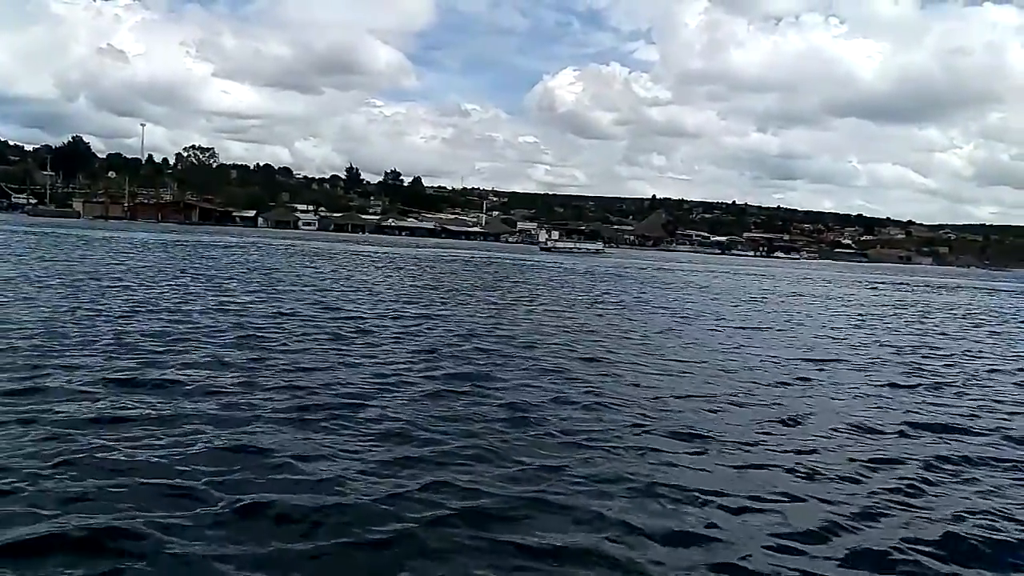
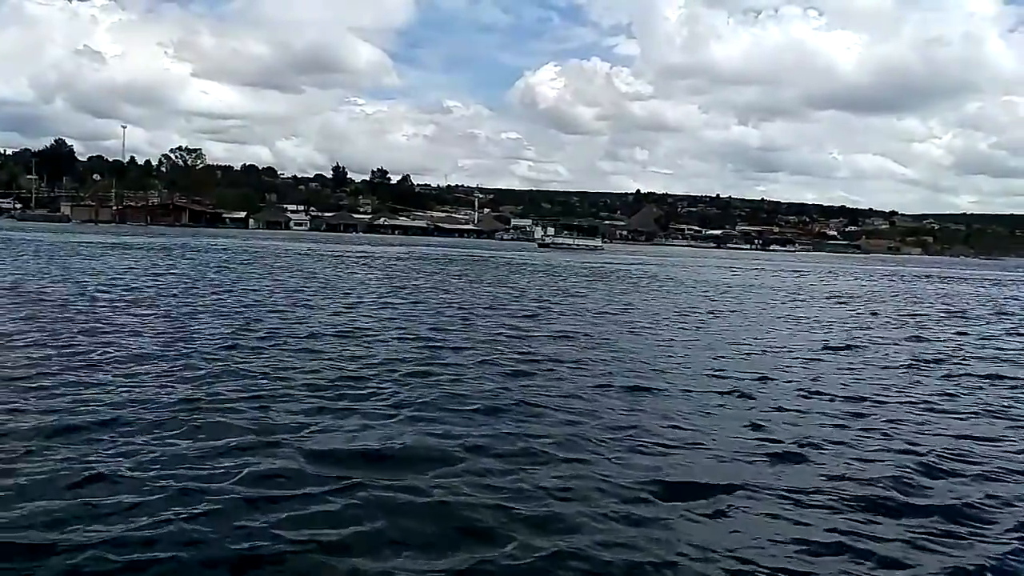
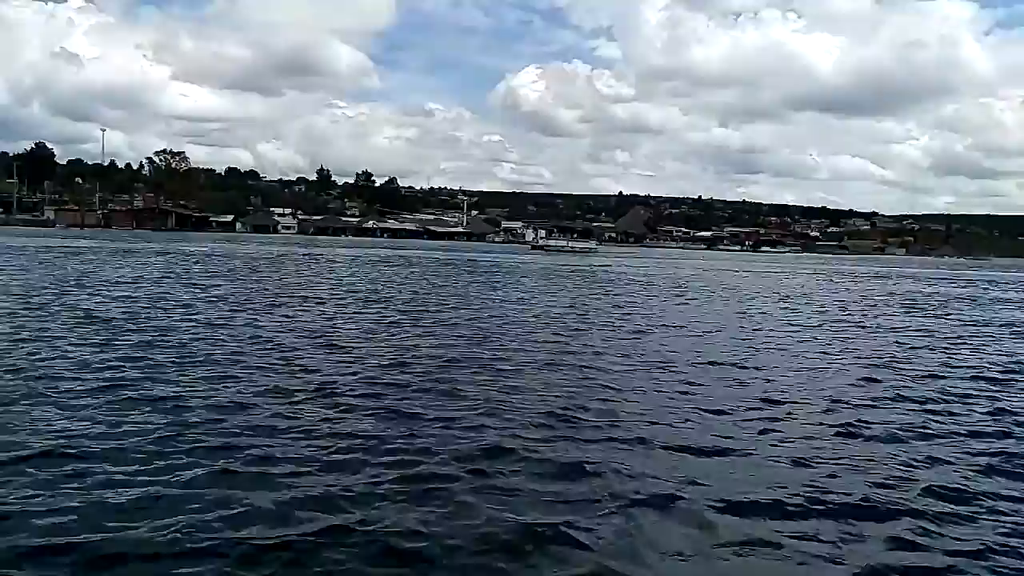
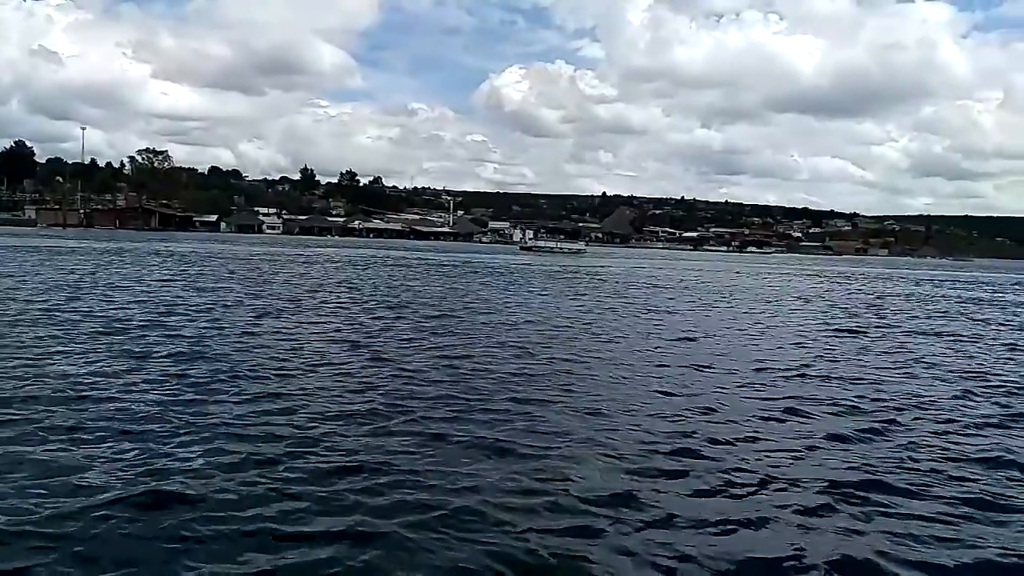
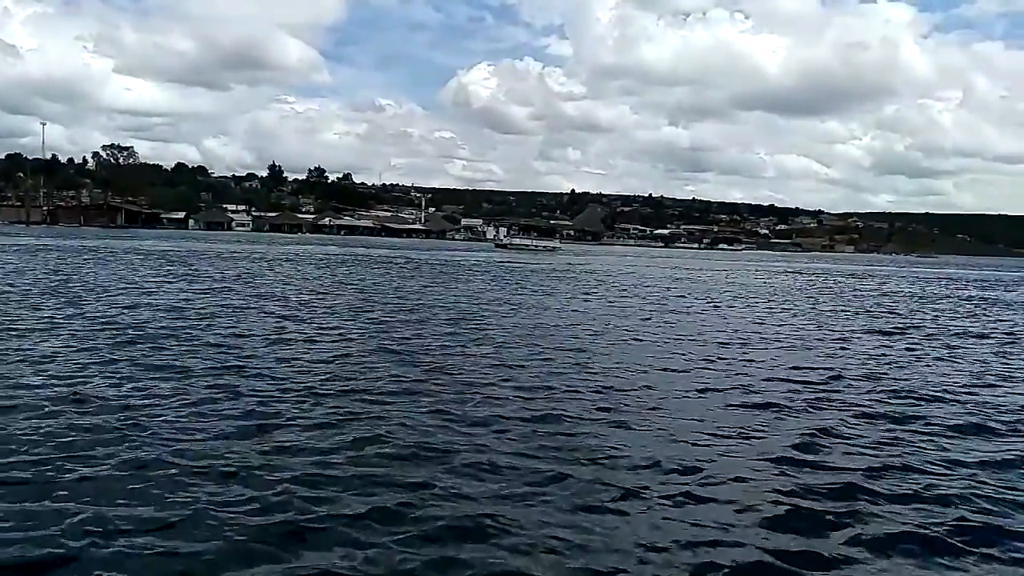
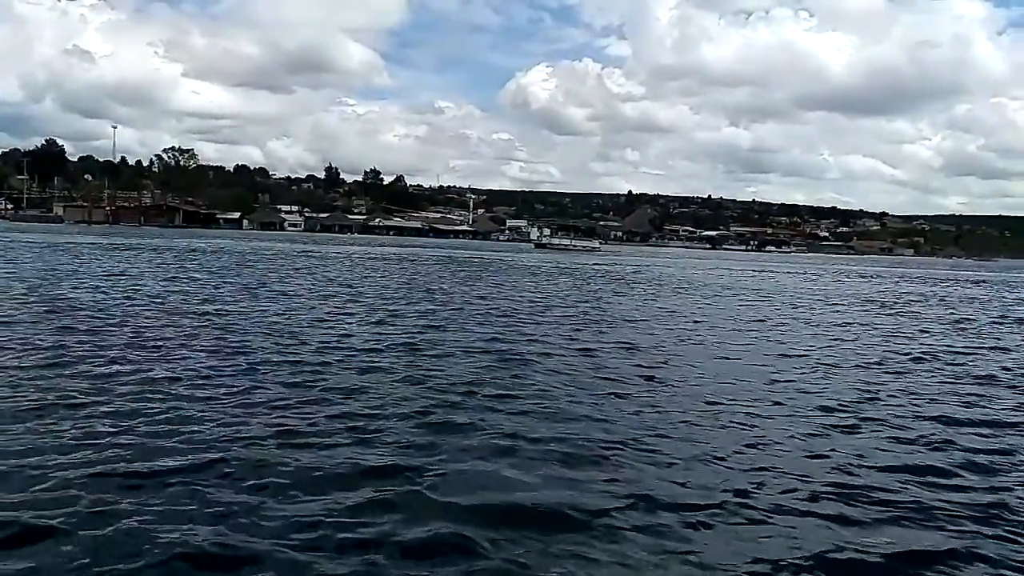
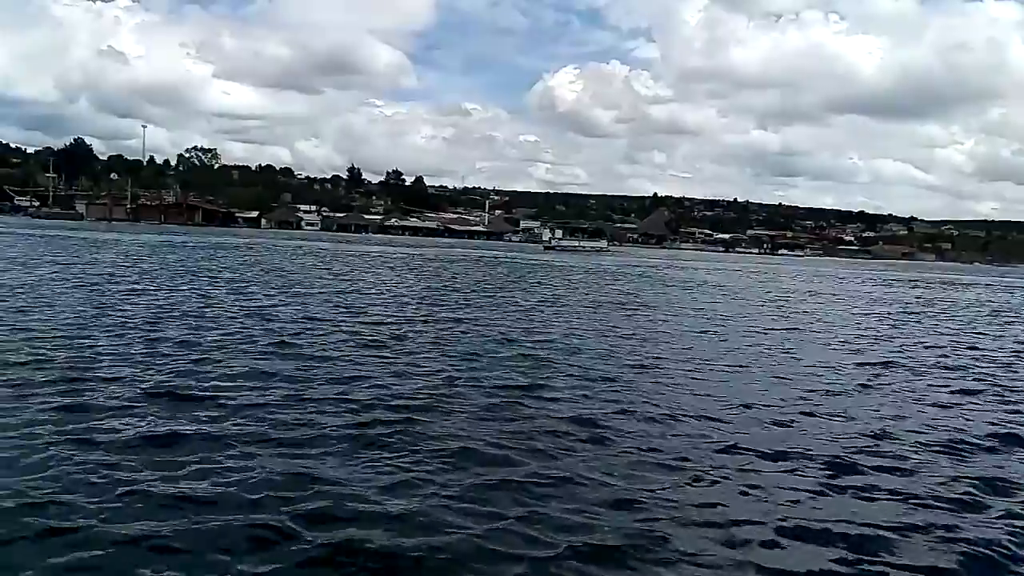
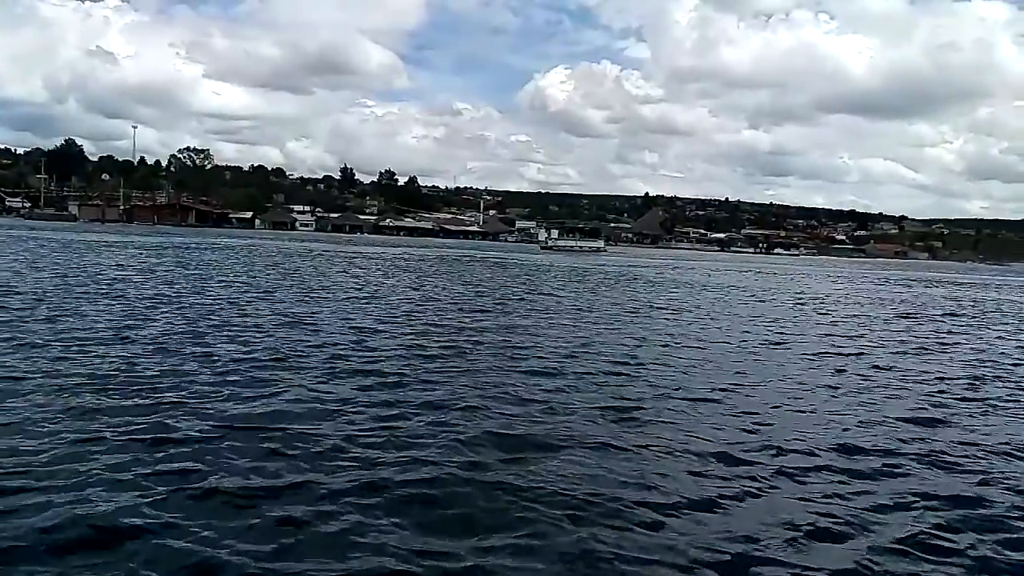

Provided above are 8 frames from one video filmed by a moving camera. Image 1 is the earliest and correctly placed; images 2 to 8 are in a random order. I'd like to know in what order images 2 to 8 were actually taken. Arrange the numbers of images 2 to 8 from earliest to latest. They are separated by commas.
7, 8, 2, 6, 3, 4, 5
